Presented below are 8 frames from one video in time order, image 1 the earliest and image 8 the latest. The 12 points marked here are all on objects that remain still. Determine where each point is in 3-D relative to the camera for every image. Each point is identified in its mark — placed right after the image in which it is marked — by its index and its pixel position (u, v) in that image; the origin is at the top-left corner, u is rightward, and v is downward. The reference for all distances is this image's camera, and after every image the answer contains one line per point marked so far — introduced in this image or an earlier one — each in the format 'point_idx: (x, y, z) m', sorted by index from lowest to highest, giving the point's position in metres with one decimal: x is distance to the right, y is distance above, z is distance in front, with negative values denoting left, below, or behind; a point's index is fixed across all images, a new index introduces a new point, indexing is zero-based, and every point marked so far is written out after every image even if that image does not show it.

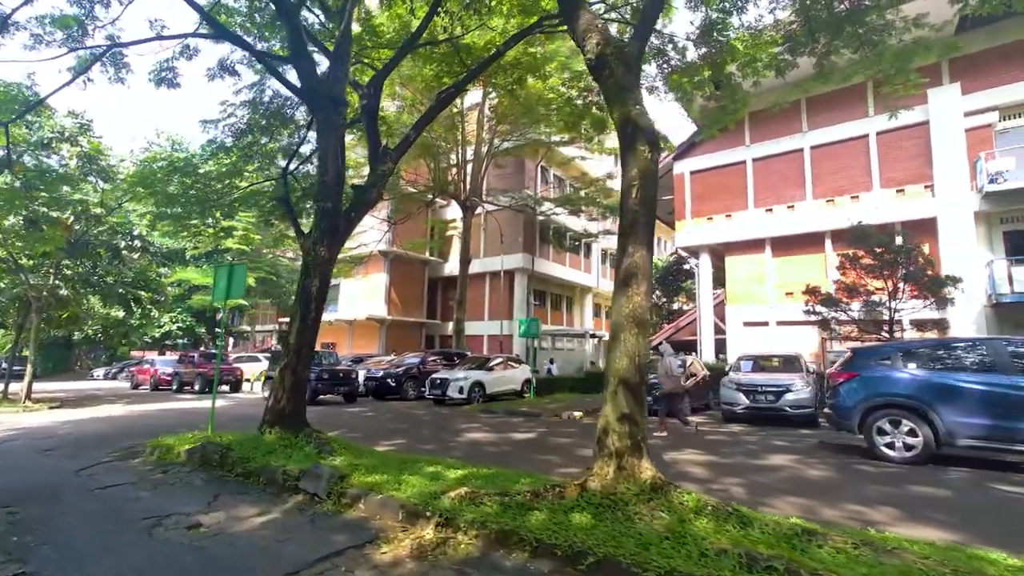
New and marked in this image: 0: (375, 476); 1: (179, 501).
0: (-1.3, -1.9, +4.5) m
1: (-3.2, -2.1, +4.3) m
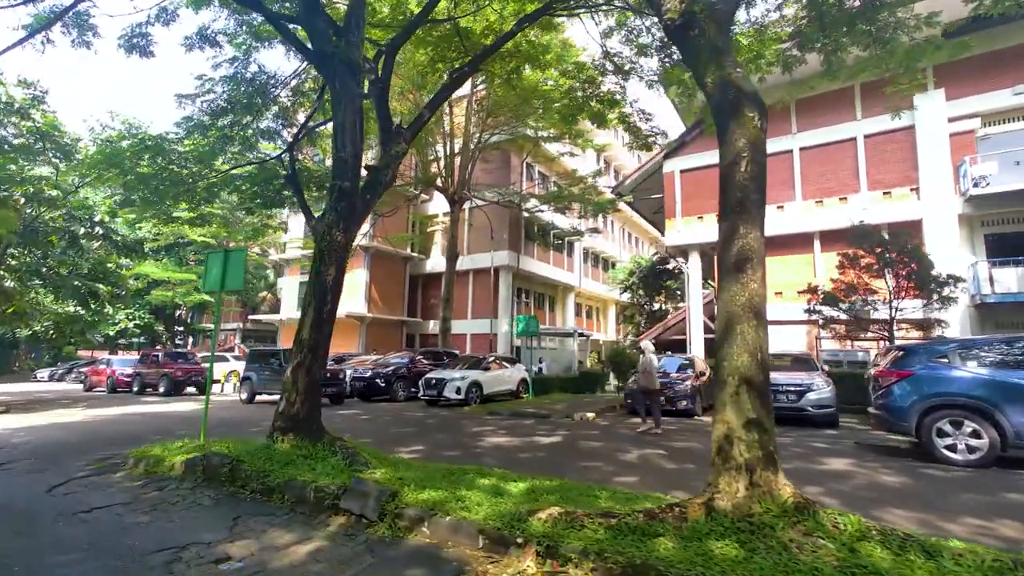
0: (-0.7, -1.7, +3.8) m
1: (-2.5, -1.9, +3.6) m
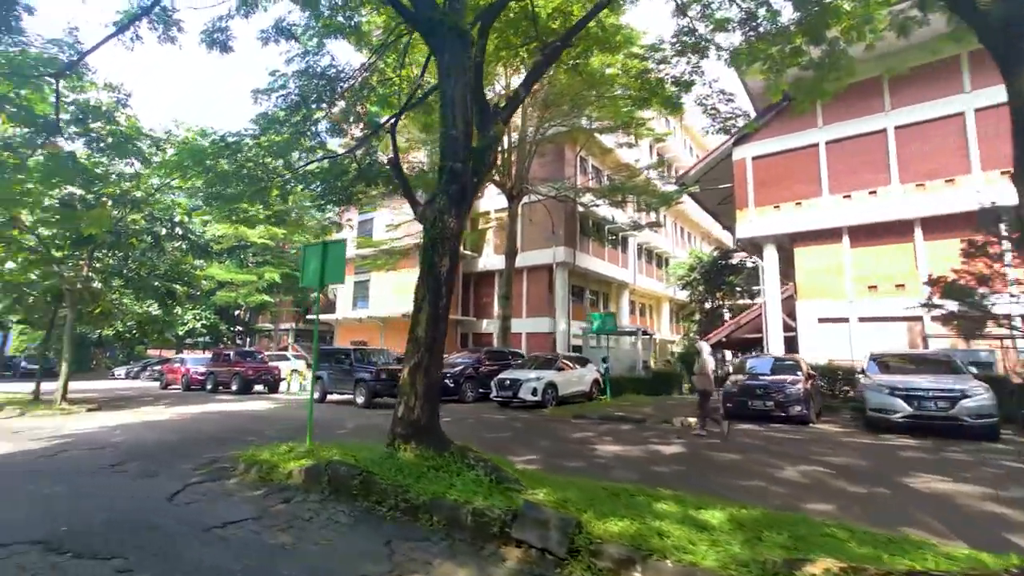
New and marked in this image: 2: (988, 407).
0: (+0.7, -1.6, +3.1) m
1: (-1.1, -1.8, +3.0) m
2: (+8.2, -2.0, +7.8) m
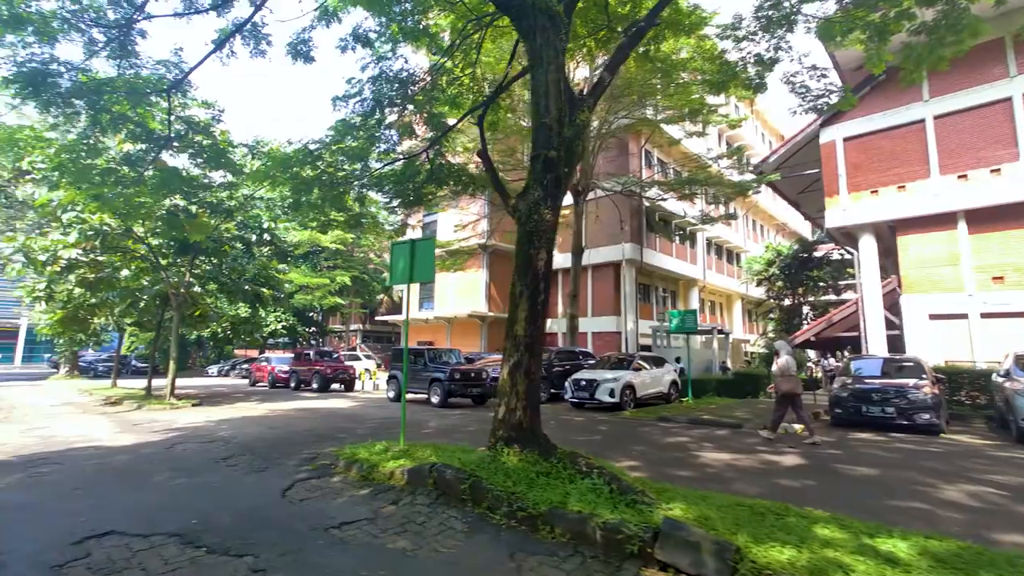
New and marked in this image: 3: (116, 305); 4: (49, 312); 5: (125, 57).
0: (+1.6, -1.6, +2.7) m
1: (-0.2, -1.8, +2.8) m
2: (+9.6, -1.9, +6.4) m
3: (-13.7, -0.6, +15.5) m
4: (-16.3, -0.8, +15.8) m
5: (-6.9, +4.1, +8.0) m
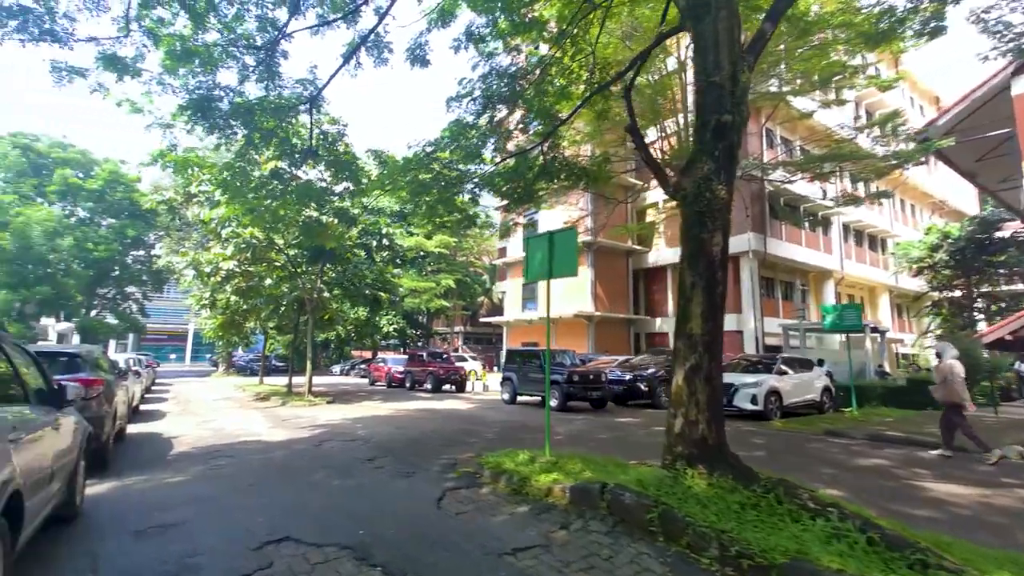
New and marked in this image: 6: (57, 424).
0: (+2.8, -1.4, +1.6) m
1: (+1.0, -1.7, +2.1) m
2: (+11.3, -1.5, +3.6) m
3: (-9.7, -0.9, +17.3) m
4: (-12.1, -1.2, +18.1) m
5: (-4.6, +4.0, +8.6) m
6: (-3.8, -1.2, +3.7) m
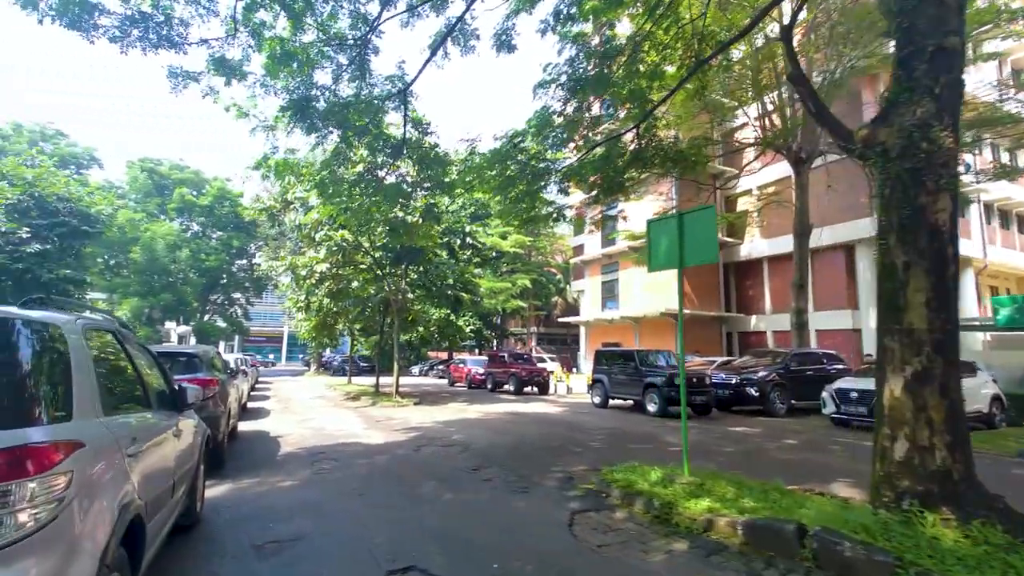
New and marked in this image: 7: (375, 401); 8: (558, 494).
0: (+3.5, -1.3, +0.5) m
1: (+1.8, -1.6, +1.2) m
2: (+12.3, -1.2, +1.2) m
3: (-6.4, -1.0, +17.9) m
4: (-8.7, -1.3, +19.0) m
5: (-2.8, +4.0, +8.5) m
6: (-2.6, -1.1, +3.5) m
7: (-4.7, -3.9, +15.4) m
8: (+0.5, -2.2, +4.8) m
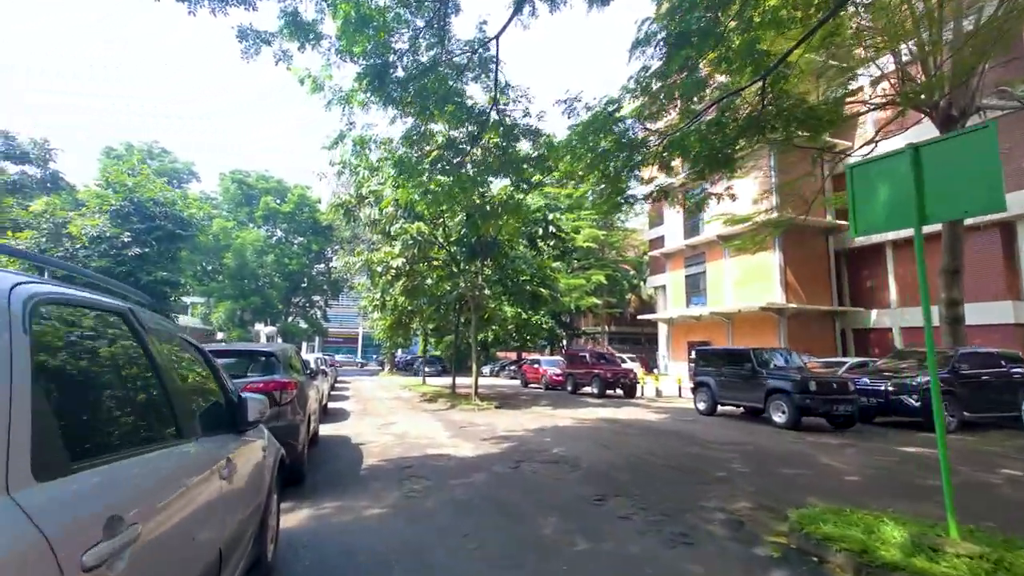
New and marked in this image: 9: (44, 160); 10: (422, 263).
0: (+4.1, -1.0, -1.3) m
1: (+2.6, -1.3, -0.3) m
2: (+12.9, -0.7, -1.9) m
3: (-3.3, -0.9, +17.3) m
4: (-5.4, -1.3, +18.7) m
5: (-1.2, +4.2, +7.5) m
6: (-1.6, -1.0, +2.6) m
7: (-1.9, -3.8, +14.6) m
8: (+1.7, -1.9, +3.4) m
9: (-15.8, +4.3, +15.2) m
10: (-3.1, +0.9, +15.3) m
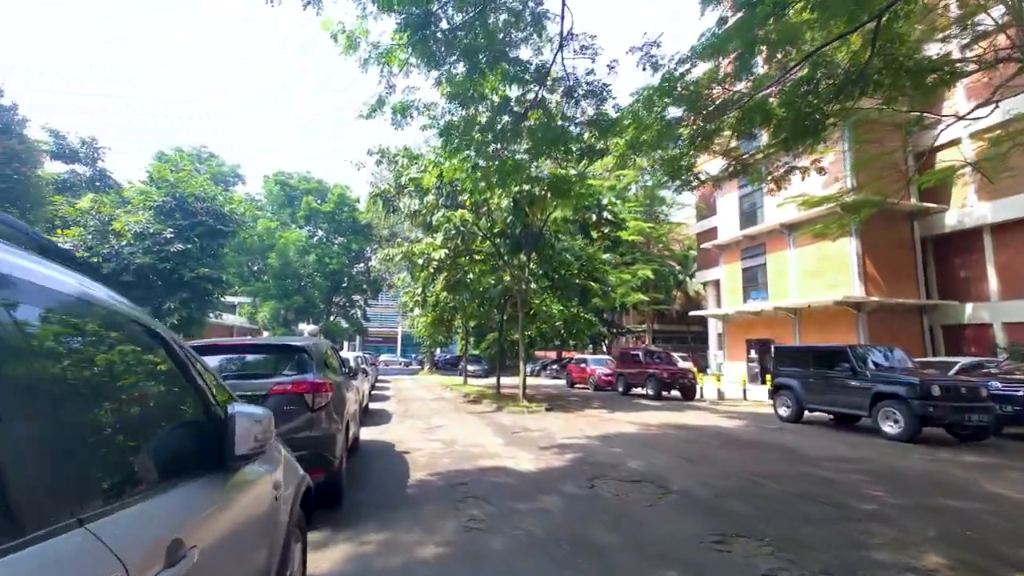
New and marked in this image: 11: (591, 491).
0: (+4.3, -0.8, -2.7) m
1: (+2.9, -1.1, -1.6) m
2: (+13.0, -0.4, -4.0) m
3: (-1.6, -0.7, +16.4) m
4: (-3.6, -1.1, +18.0) m
5: (-0.3, +4.4, +6.5) m
6: (-1.0, -0.8, +1.6) m
7: (-0.4, -3.6, +13.7) m
8: (+2.3, -1.7, +2.1) m
9: (-14.3, +4.4, +15.3) m
10: (-1.5, +1.1, +14.3) m
11: (+0.8, -2.3, +5.0) m
